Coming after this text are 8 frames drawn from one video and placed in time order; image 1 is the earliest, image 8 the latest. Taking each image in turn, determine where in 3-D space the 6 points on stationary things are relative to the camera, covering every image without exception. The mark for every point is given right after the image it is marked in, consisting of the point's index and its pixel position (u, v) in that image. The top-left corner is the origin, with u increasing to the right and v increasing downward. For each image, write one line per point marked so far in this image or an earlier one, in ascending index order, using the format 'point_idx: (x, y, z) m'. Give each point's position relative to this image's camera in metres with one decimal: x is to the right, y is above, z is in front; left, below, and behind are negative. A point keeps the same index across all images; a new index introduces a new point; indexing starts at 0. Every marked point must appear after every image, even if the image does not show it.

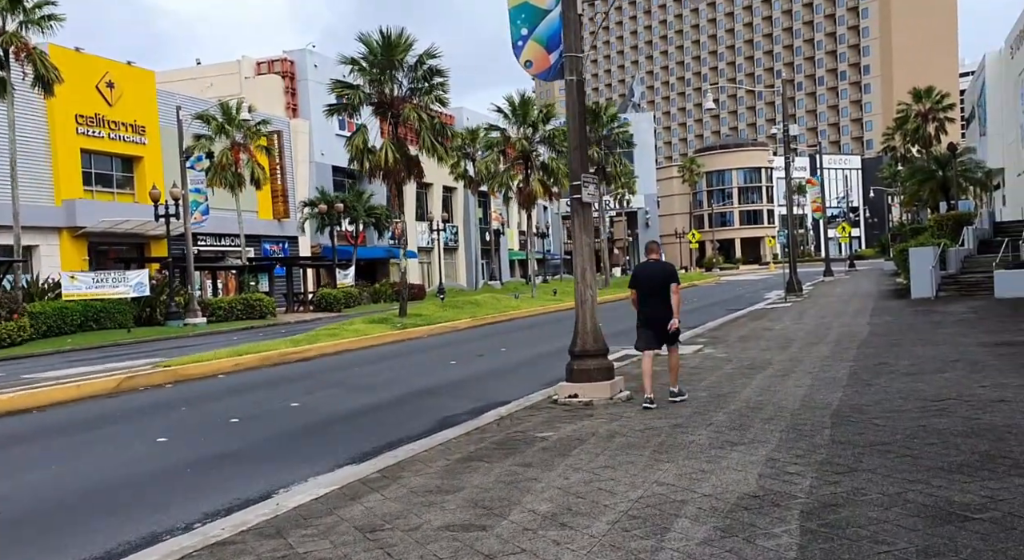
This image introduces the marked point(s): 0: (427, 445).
0: (-0.8, -1.6, +7.9) m
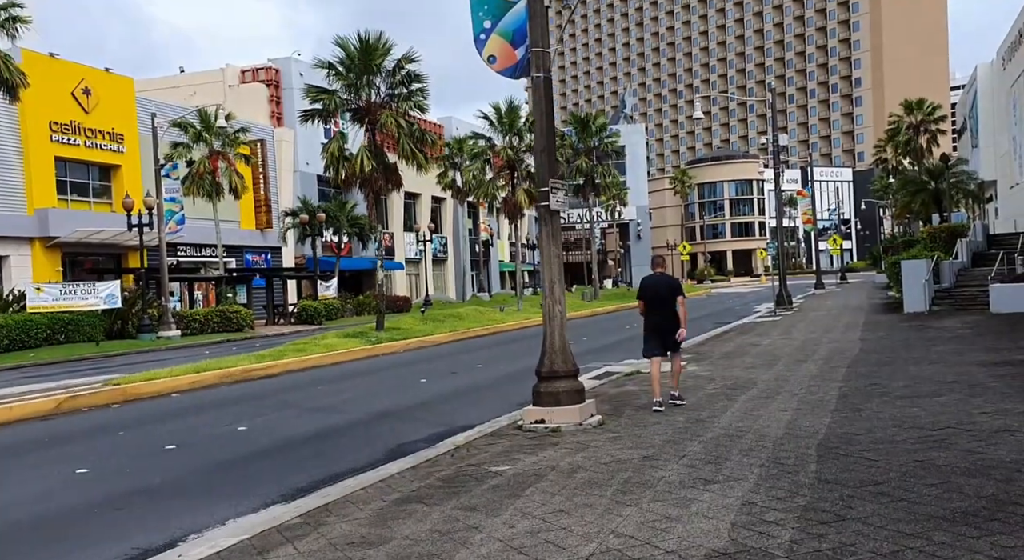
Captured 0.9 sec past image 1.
0: (-1.3, -1.8, +7.0) m
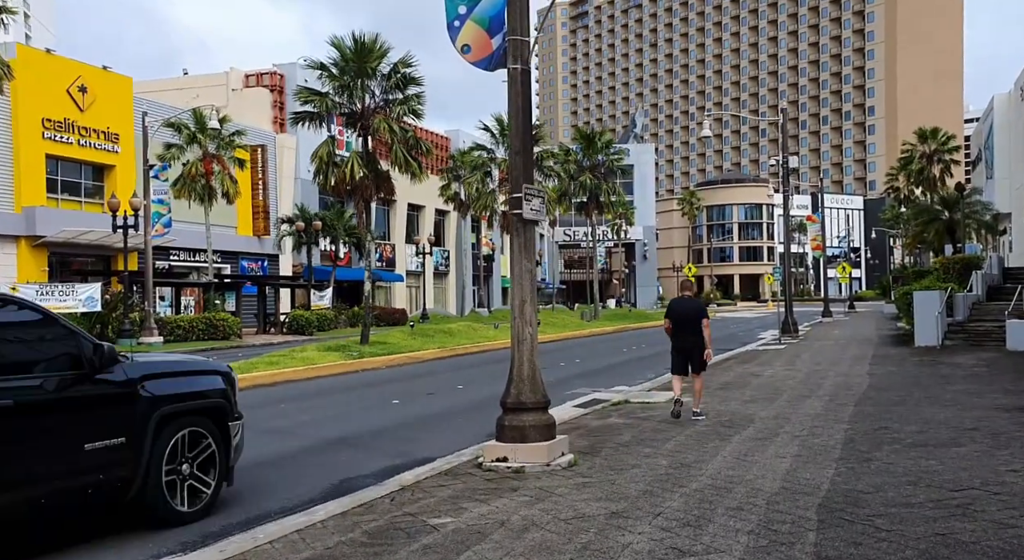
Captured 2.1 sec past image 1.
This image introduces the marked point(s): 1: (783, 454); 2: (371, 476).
0: (-1.7, -1.9, +5.9) m
1: (+2.9, -1.9, +8.7) m
2: (-1.5, -2.1, +8.5) m
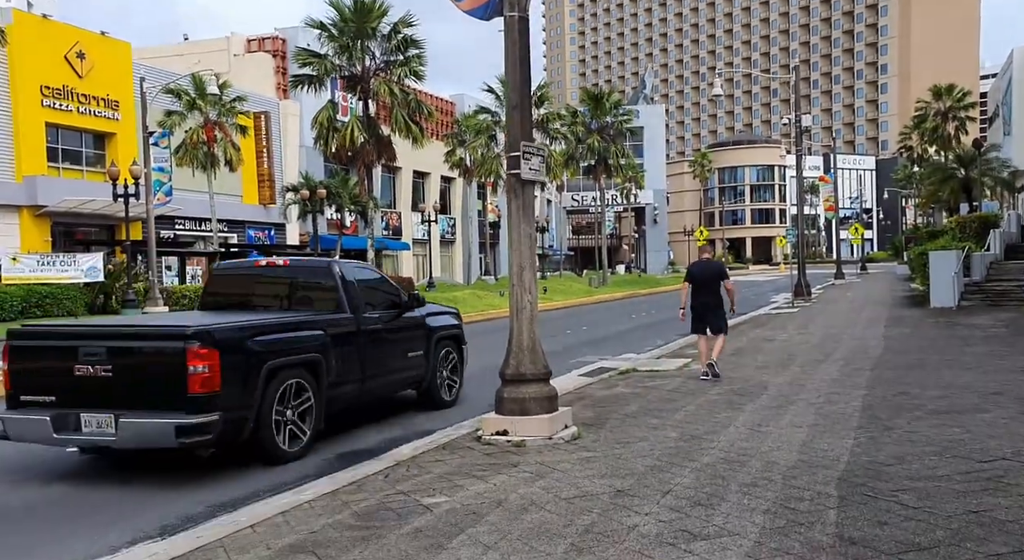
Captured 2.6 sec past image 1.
0: (-1.7, -1.6, +5.5) m
1: (+2.9, -1.5, +8.3) m
2: (-1.5, -1.7, +8.1) m
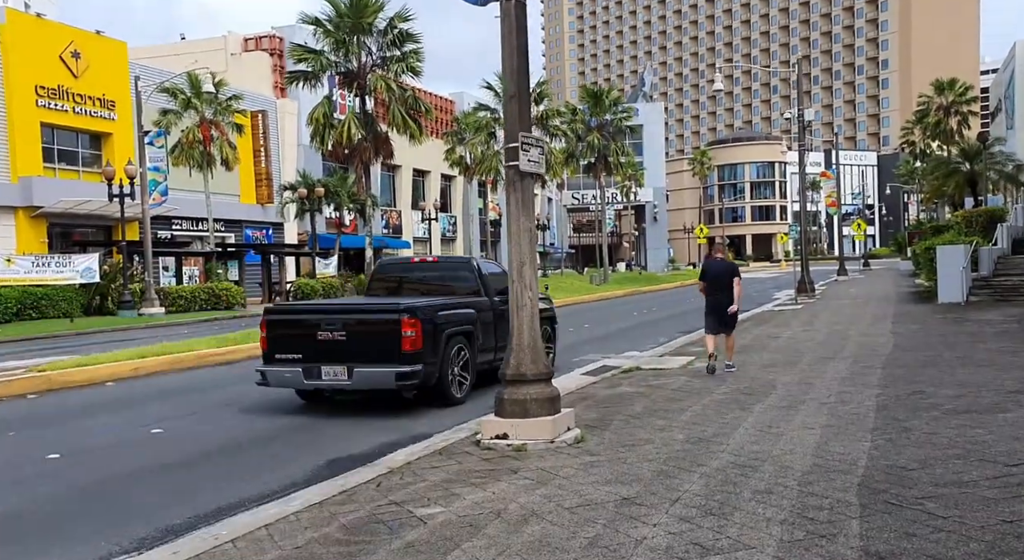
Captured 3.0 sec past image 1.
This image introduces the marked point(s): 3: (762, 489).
0: (-1.7, -1.6, +5.2) m
1: (+2.9, -1.4, +7.9) m
2: (-1.5, -1.7, +7.8) m
3: (+1.8, -1.5, +5.7) m
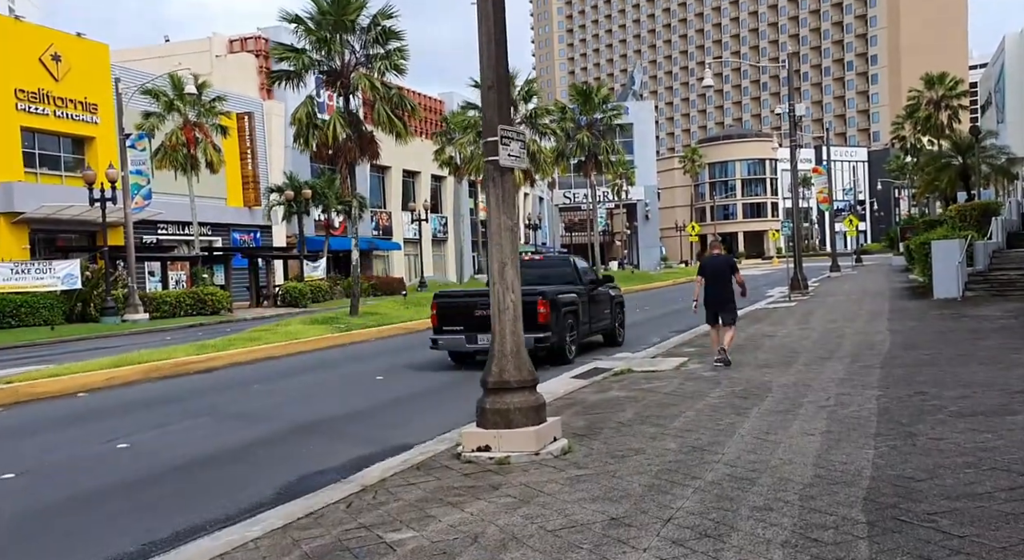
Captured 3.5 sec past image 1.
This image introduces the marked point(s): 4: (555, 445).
0: (-1.9, -1.7, +4.7) m
1: (+2.8, -1.4, +7.5) m
2: (-1.6, -1.7, +7.3) m
3: (+1.6, -1.5, +5.2) m
4: (+0.4, -1.4, +7.1) m
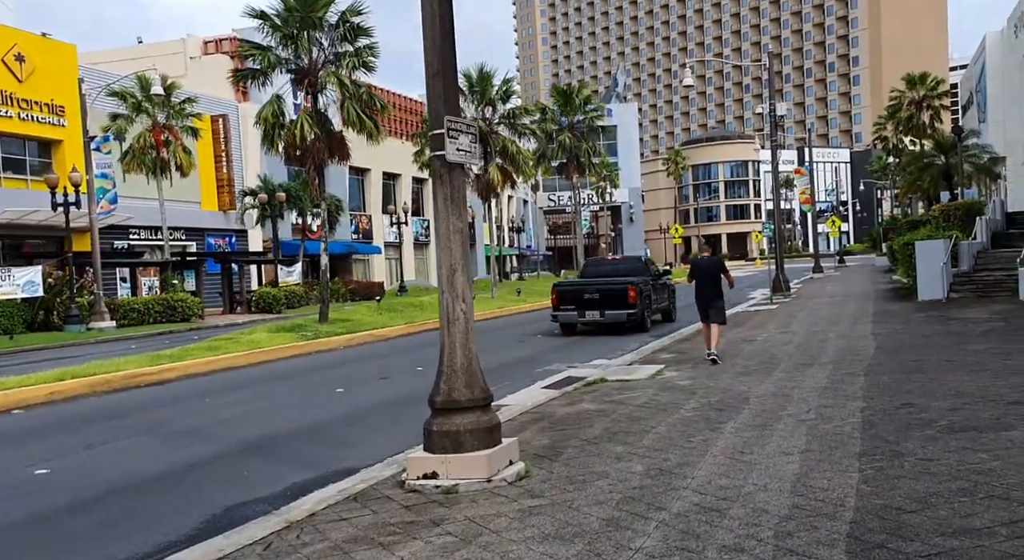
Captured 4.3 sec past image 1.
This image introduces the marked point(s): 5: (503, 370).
0: (-2.2, -1.7, +4.0) m
1: (+2.4, -1.4, +6.9) m
2: (-2.0, -1.8, +6.6) m
3: (+1.3, -1.5, +4.6) m
4: (0.0, -1.5, +6.5) m
5: (-0.1, -1.7, +15.1) m
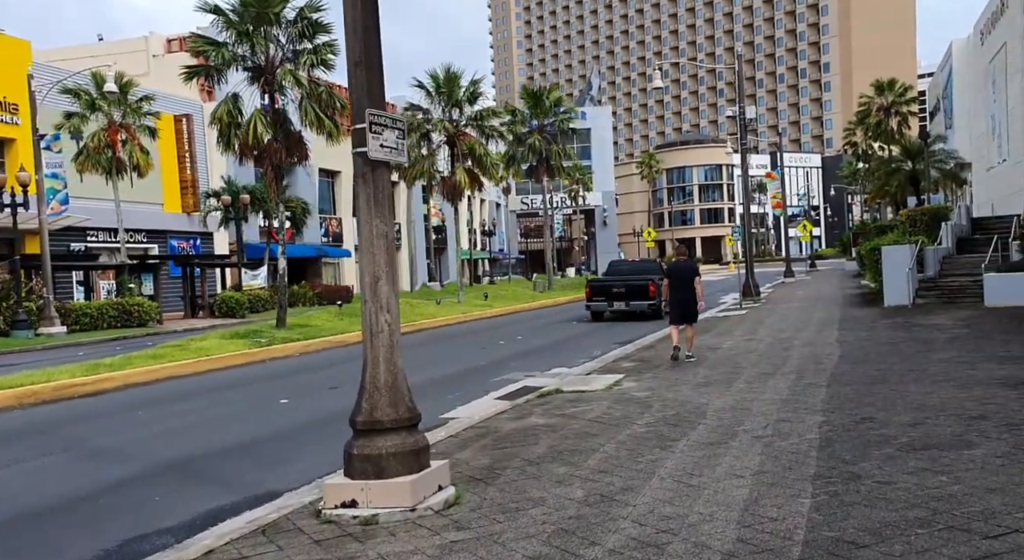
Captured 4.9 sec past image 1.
0: (-2.7, -1.8, +3.4) m
1: (+1.8, -1.5, +6.4) m
2: (-2.5, -1.9, +6.0) m
3: (+0.8, -1.6, +4.1) m
4: (-0.5, -1.6, +5.9) m
5: (-0.9, -1.8, +14.5) m
